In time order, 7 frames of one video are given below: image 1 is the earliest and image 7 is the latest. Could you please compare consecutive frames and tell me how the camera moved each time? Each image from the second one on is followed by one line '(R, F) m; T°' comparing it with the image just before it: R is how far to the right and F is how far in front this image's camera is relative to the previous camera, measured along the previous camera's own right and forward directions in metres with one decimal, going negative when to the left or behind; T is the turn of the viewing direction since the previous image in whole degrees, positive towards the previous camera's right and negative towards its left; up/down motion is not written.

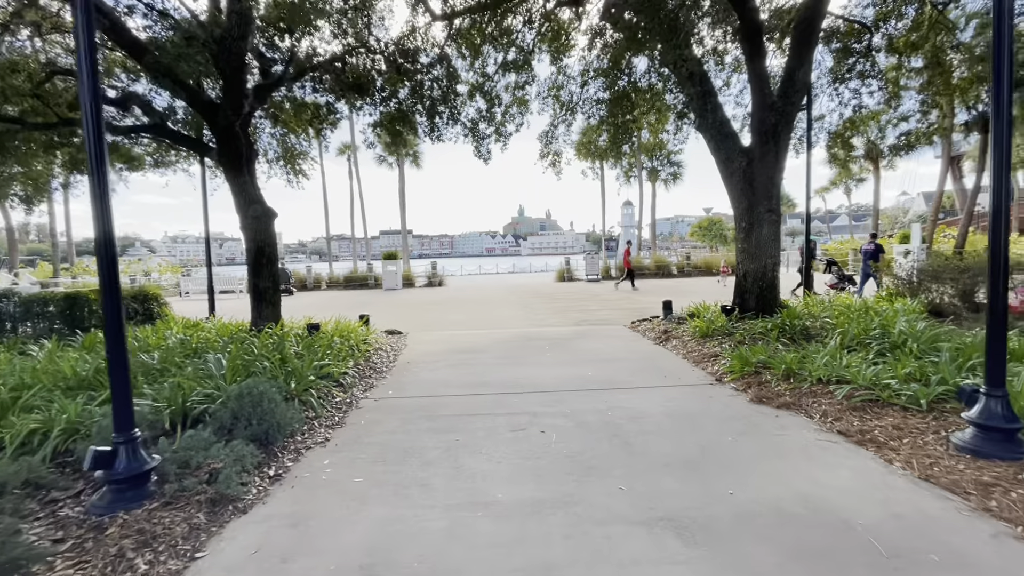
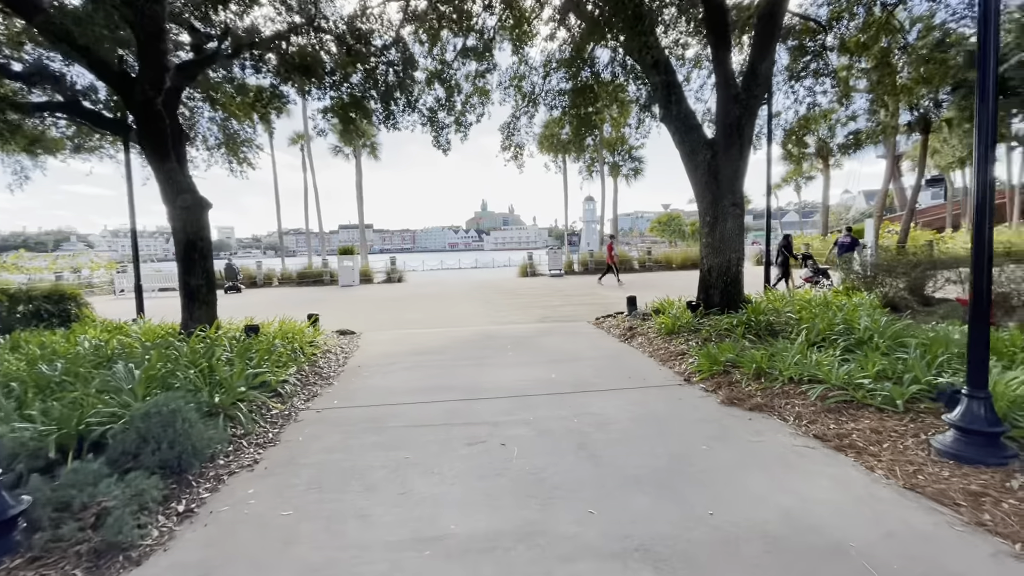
(0.0, +0.3) m; +4°
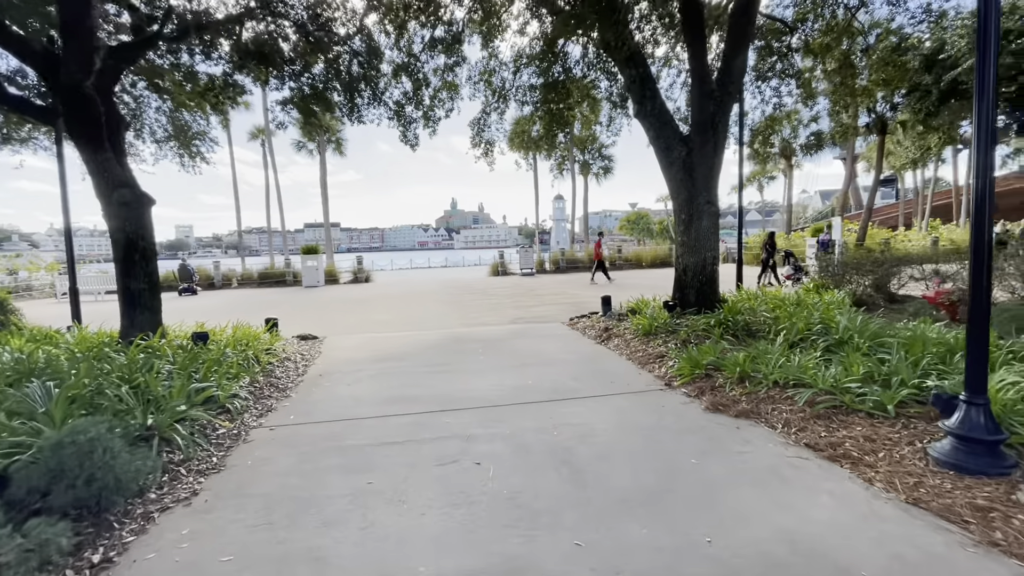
(0.0, +0.3) m; +4°
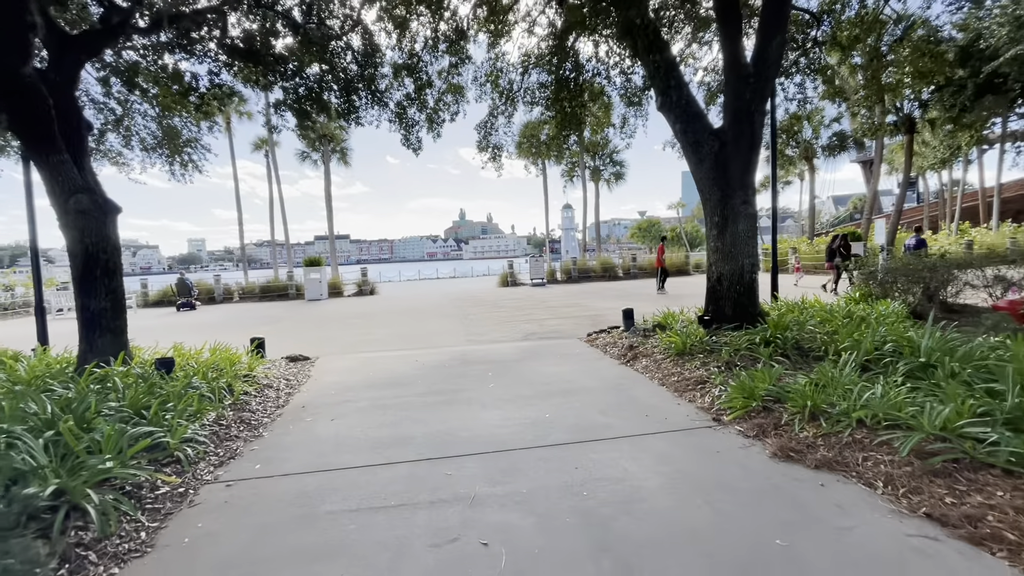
(0.0, +0.7) m; -1°
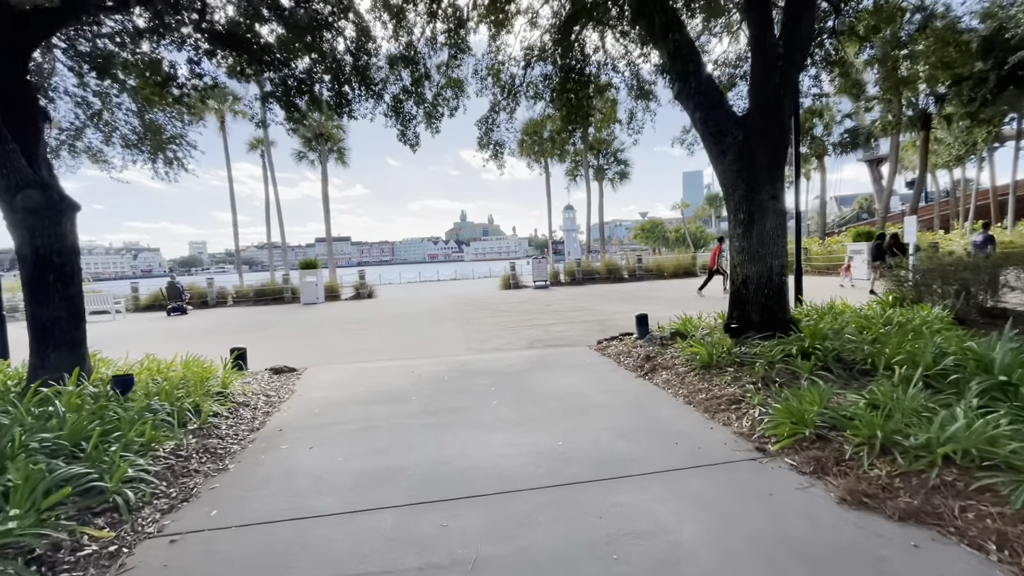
(0.0, +0.5) m; 0°
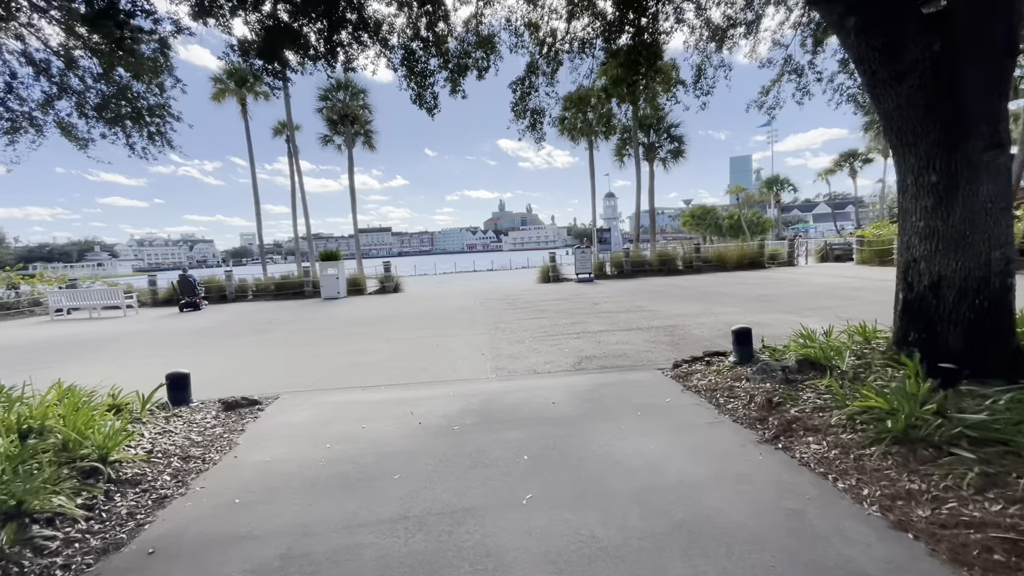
(0.0, +1.8) m; -5°
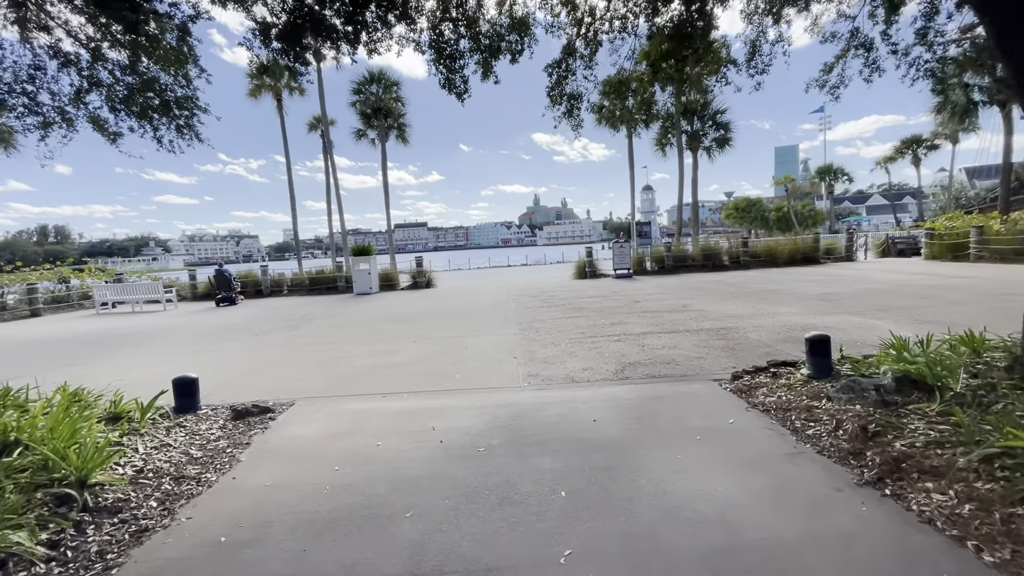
(0.0, +0.5) m; -4°
